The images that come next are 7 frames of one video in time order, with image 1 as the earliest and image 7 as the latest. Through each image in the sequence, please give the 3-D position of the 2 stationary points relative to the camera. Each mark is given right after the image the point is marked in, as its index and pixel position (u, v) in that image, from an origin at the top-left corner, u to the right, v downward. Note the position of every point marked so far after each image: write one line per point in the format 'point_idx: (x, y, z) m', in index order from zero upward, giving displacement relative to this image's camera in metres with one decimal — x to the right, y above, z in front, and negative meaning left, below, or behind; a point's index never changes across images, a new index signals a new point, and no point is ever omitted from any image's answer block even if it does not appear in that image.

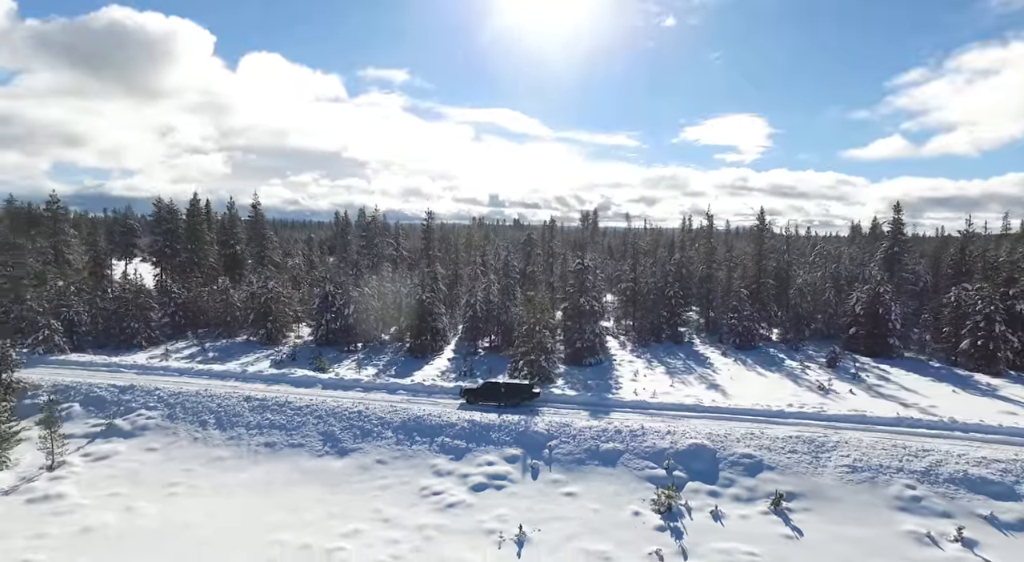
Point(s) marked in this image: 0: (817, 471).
0: (+10.1, -6.3, +18.8) m
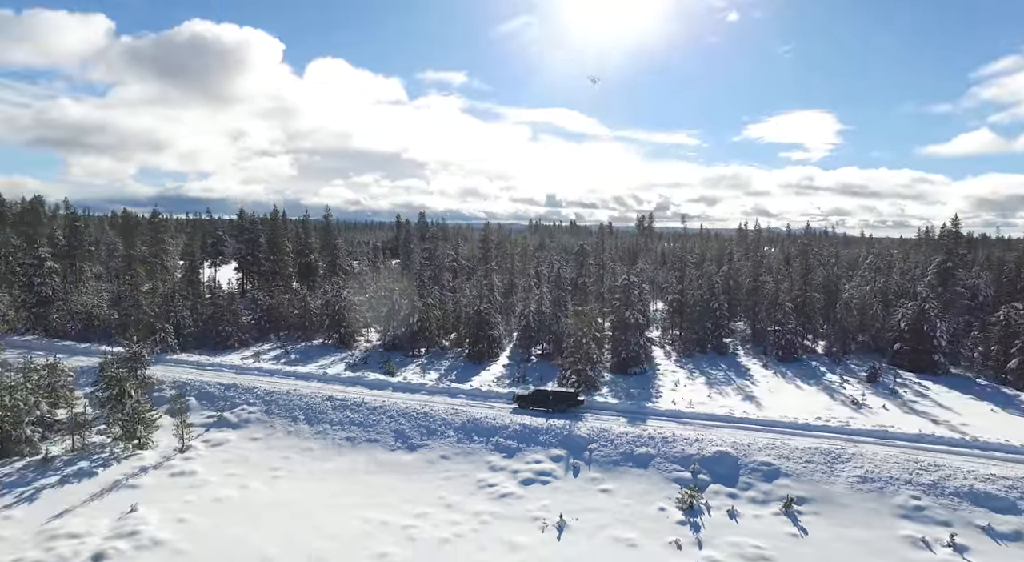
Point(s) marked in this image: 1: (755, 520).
0: (+11.7, -7.4, +21.0) m
1: (+8.3, -8.1, +19.3) m
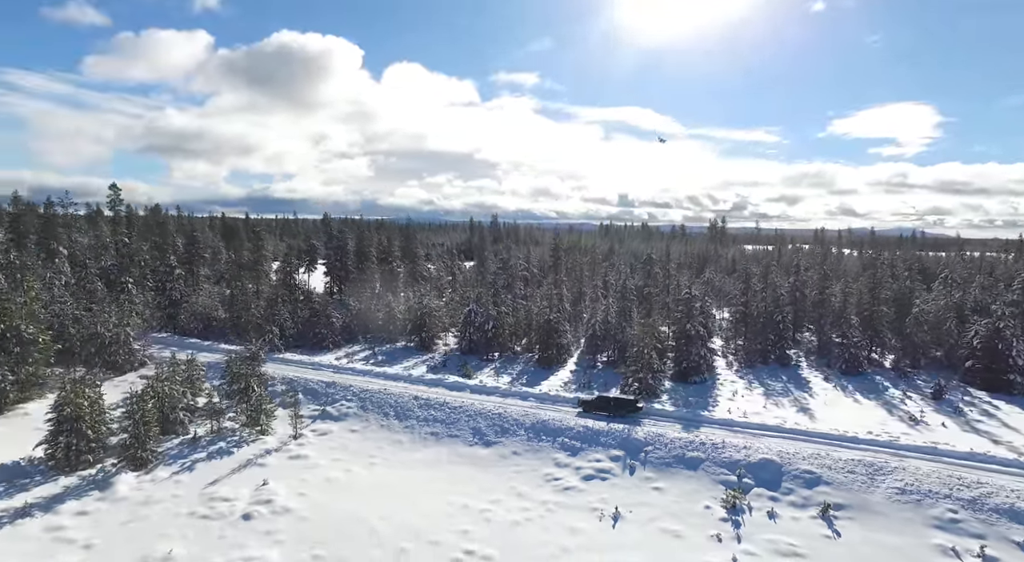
0: (+14.3, -8.4, +22.8) m
1: (+10.6, -9.1, +21.5) m
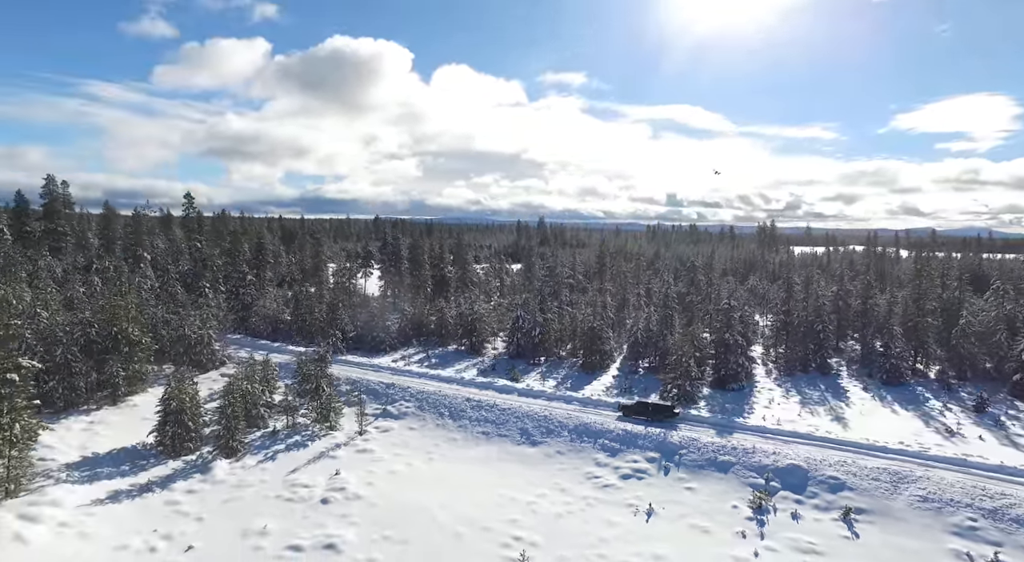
0: (+16.2, -9.2, +24.3) m
1: (+12.5, -9.9, +23.4) m
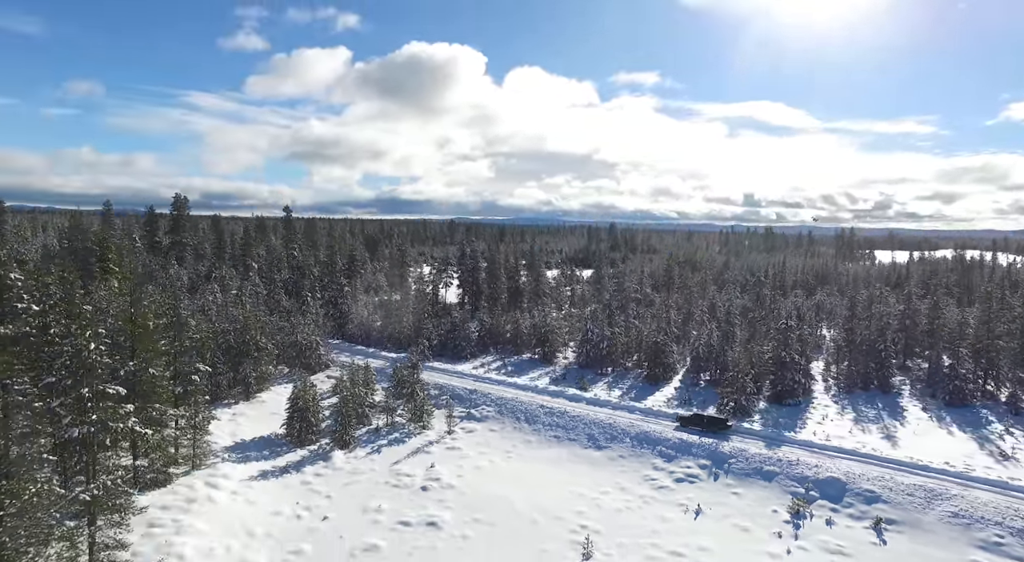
0: (+19.5, -10.9, +26.9) m
1: (+15.7, -11.6, +26.5) m
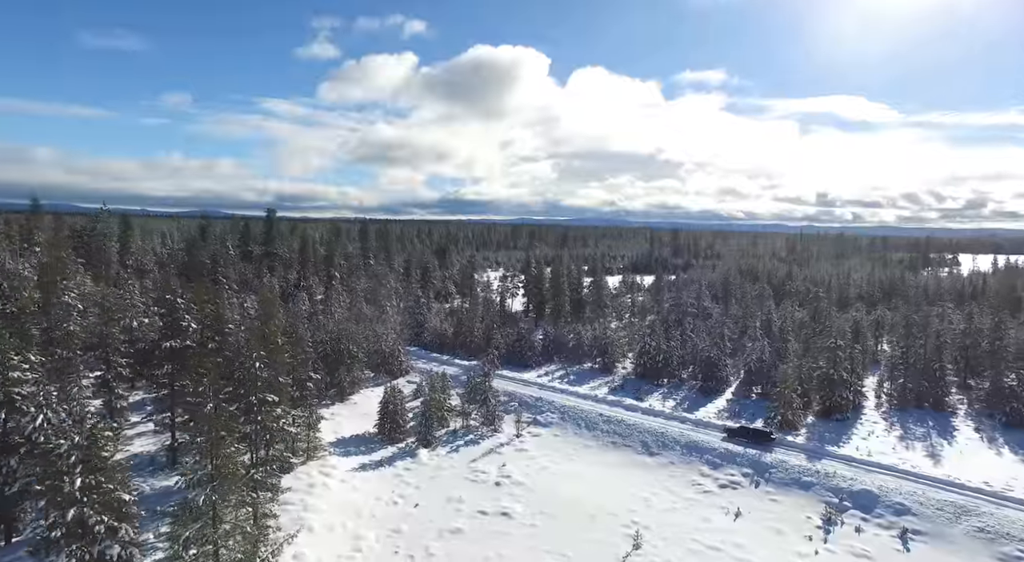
0: (+22.8, -12.7, +29.6) m
1: (+18.9, -13.3, +29.5) m
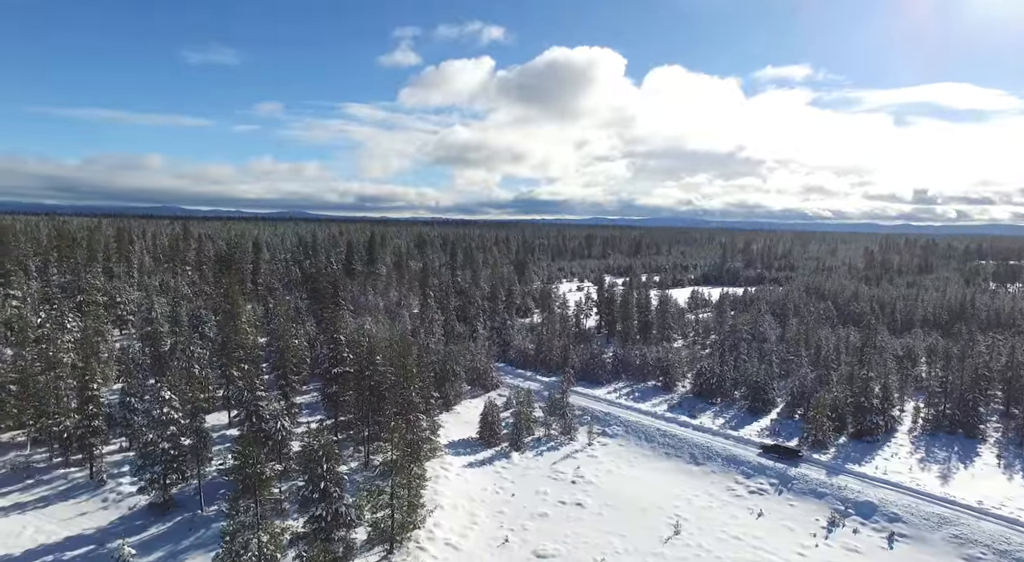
0: (+27.7, -16.5, +37.5) m
1: (+23.9, -17.1, +38.0) m
